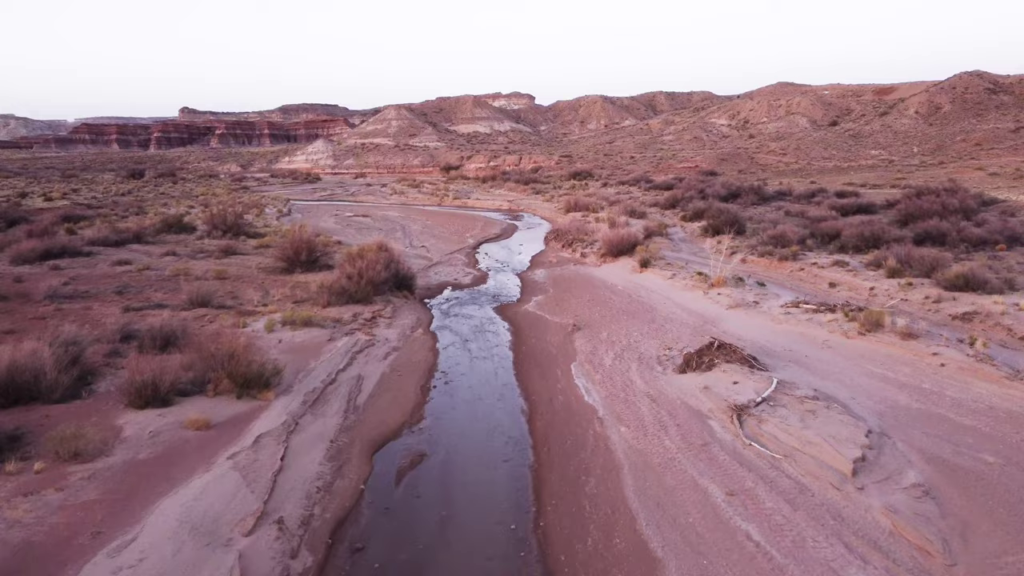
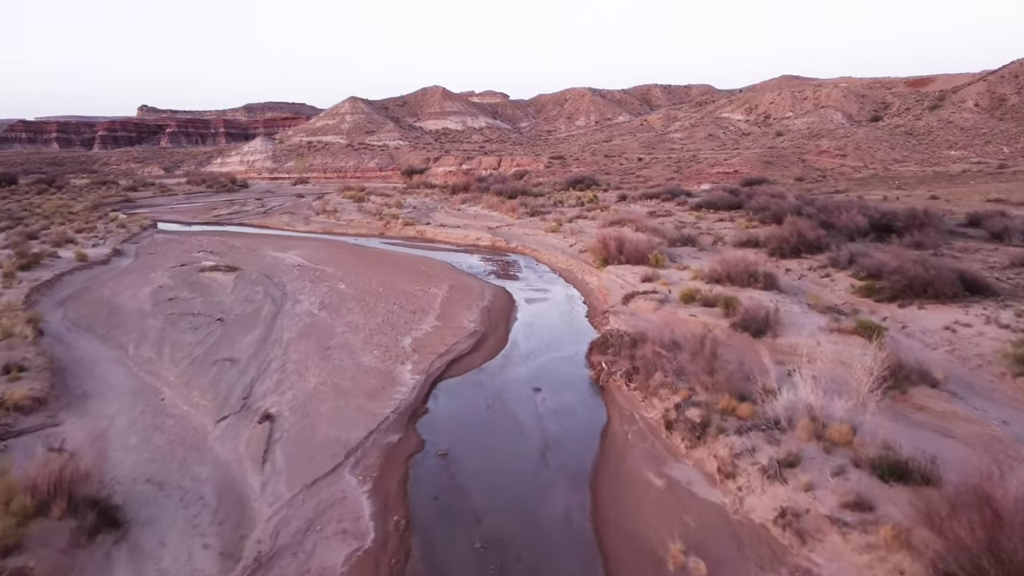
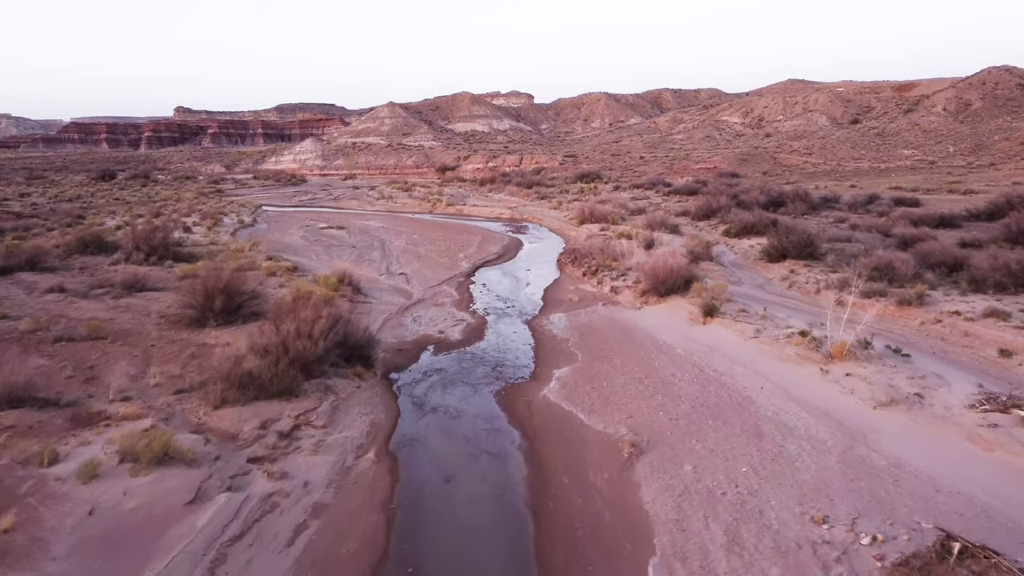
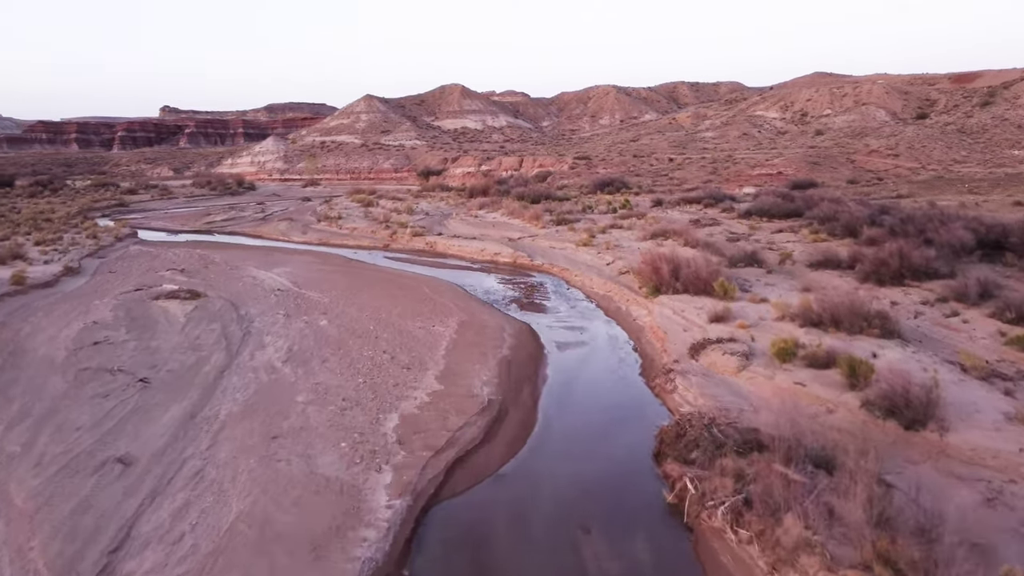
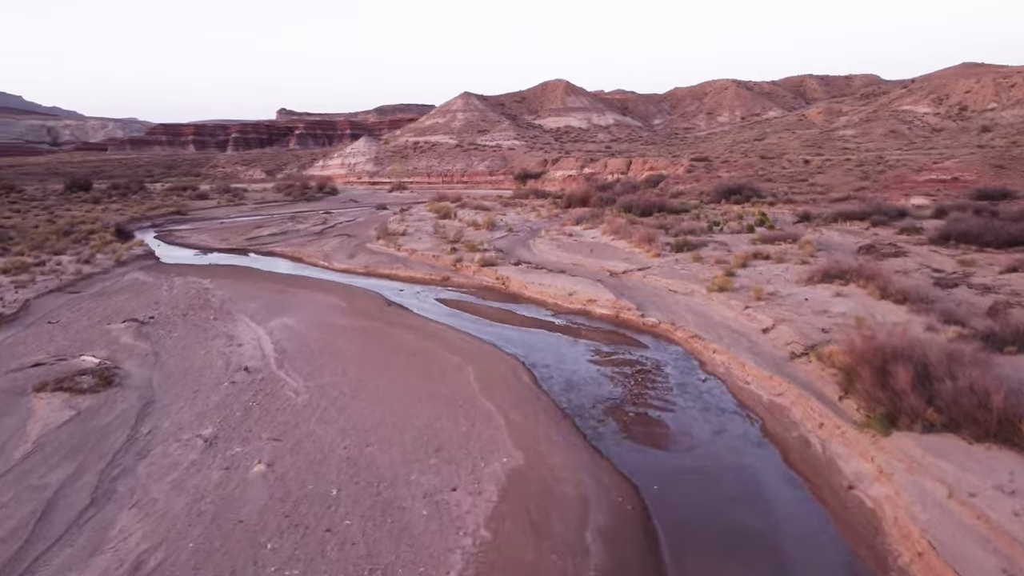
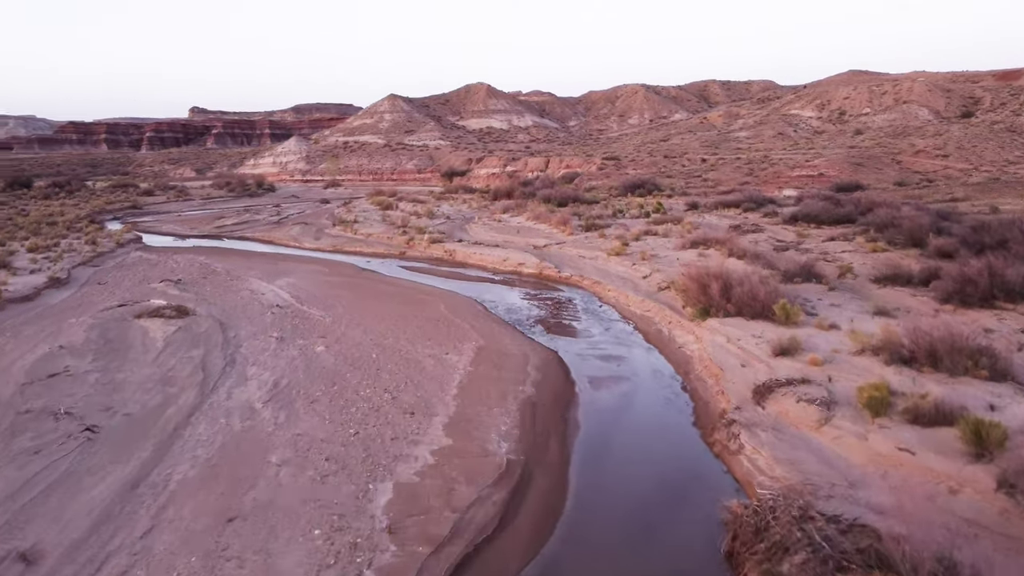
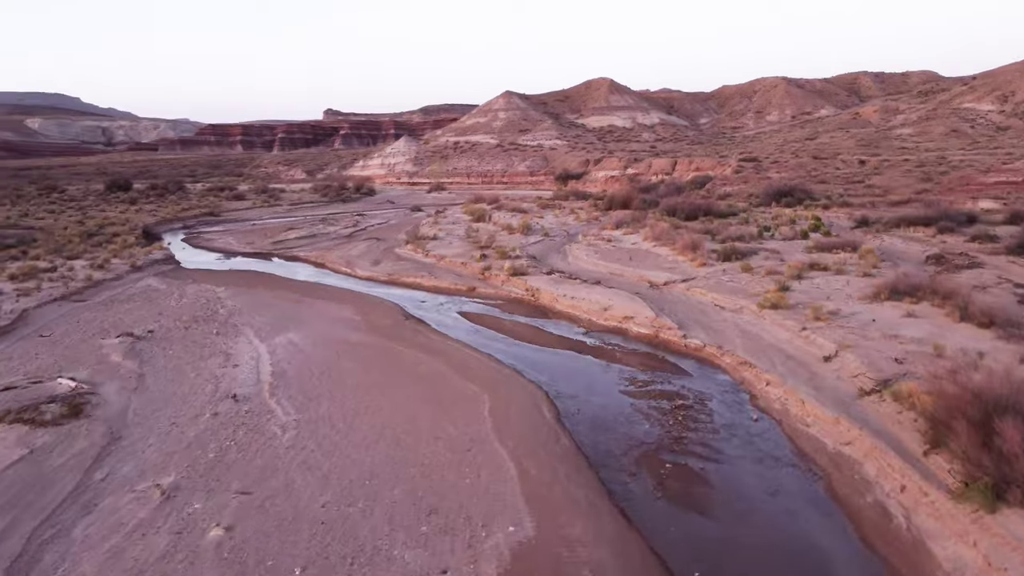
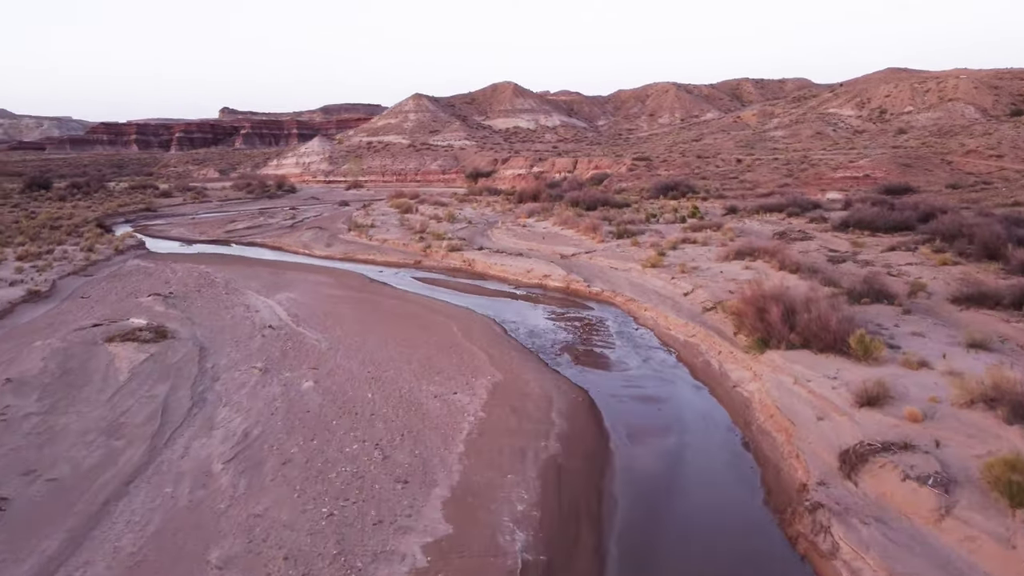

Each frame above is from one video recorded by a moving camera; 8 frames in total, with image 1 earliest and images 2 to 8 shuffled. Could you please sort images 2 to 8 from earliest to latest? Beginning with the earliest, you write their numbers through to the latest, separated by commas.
3, 2, 4, 6, 8, 5, 7
